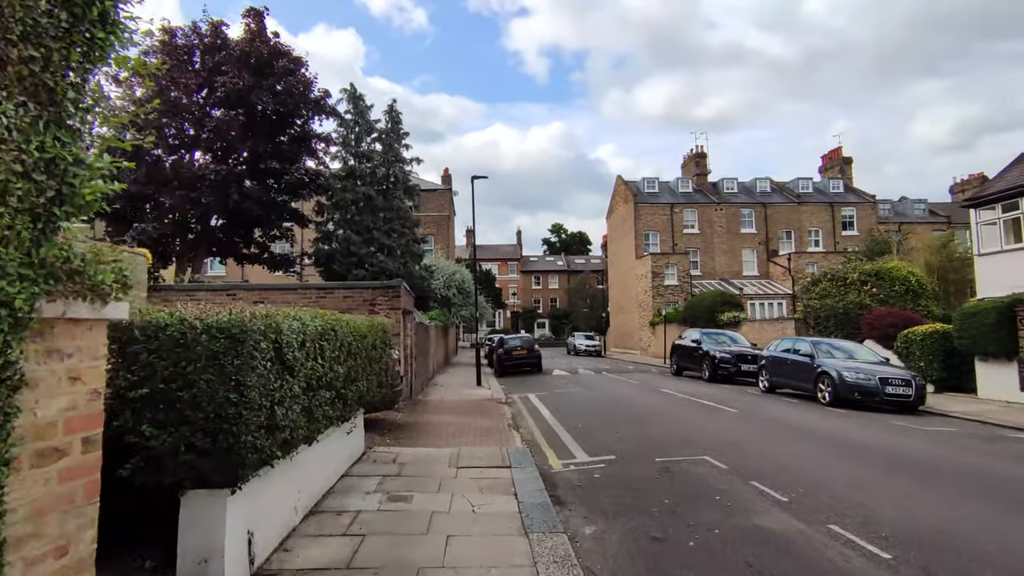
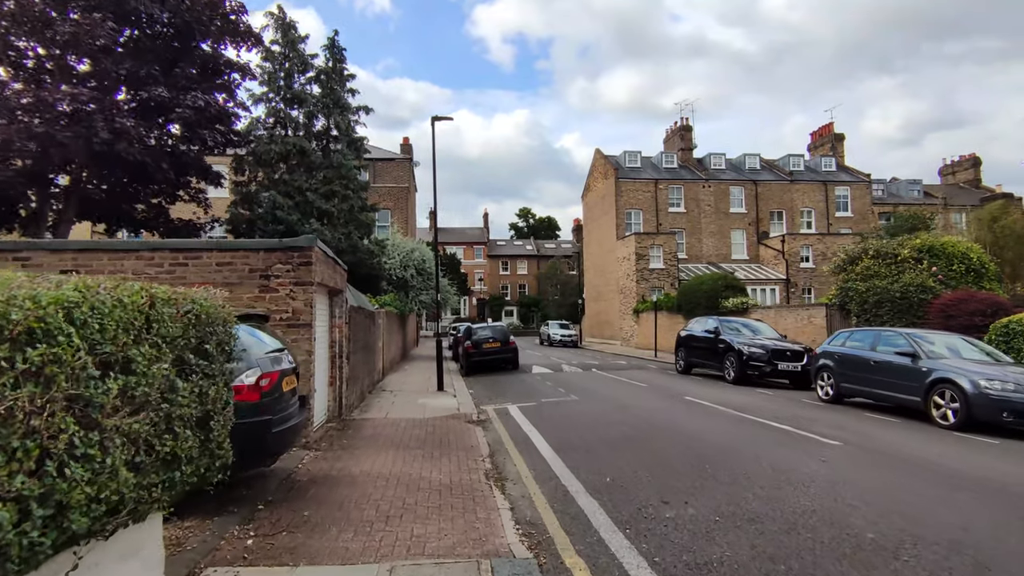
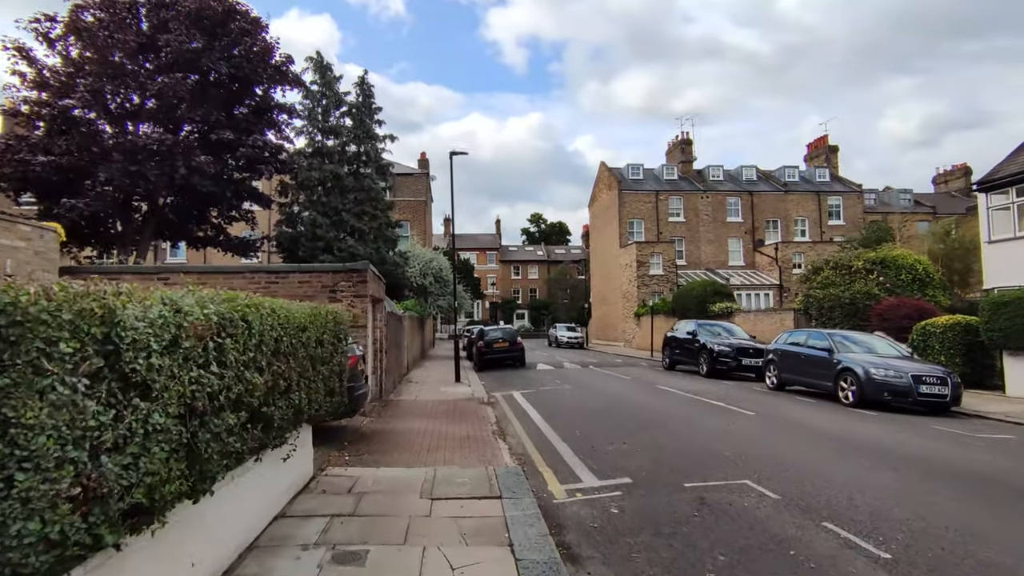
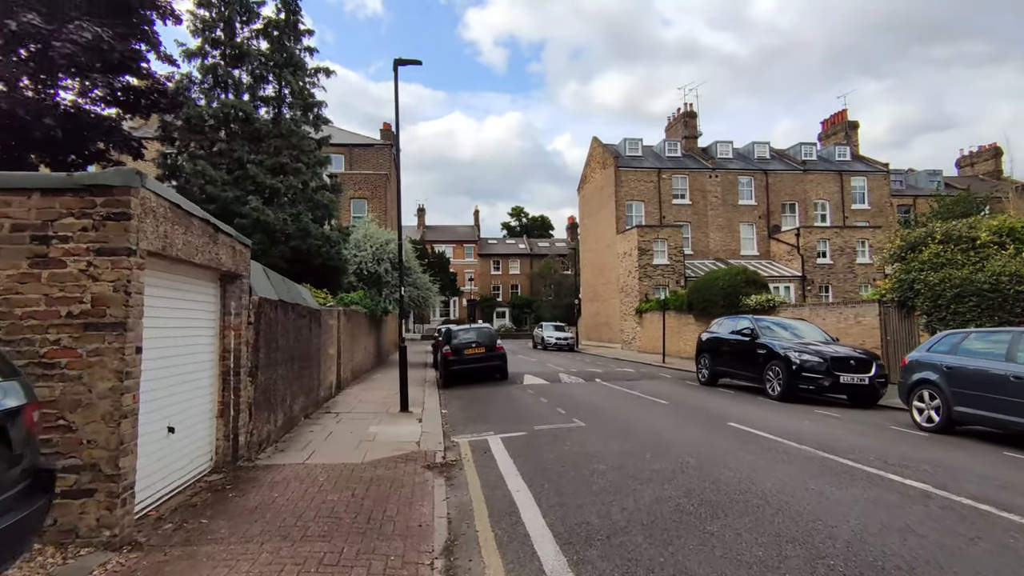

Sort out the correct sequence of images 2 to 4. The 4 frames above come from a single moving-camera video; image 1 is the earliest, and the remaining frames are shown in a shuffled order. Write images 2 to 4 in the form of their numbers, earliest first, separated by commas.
3, 2, 4
